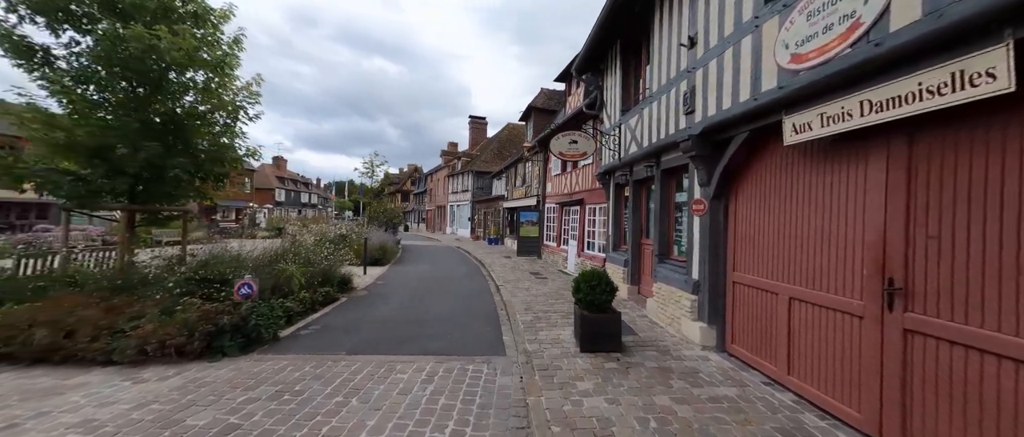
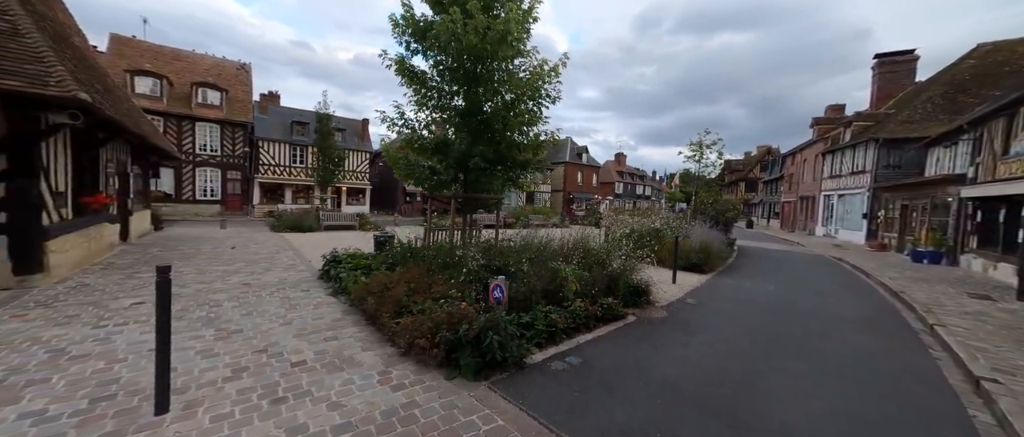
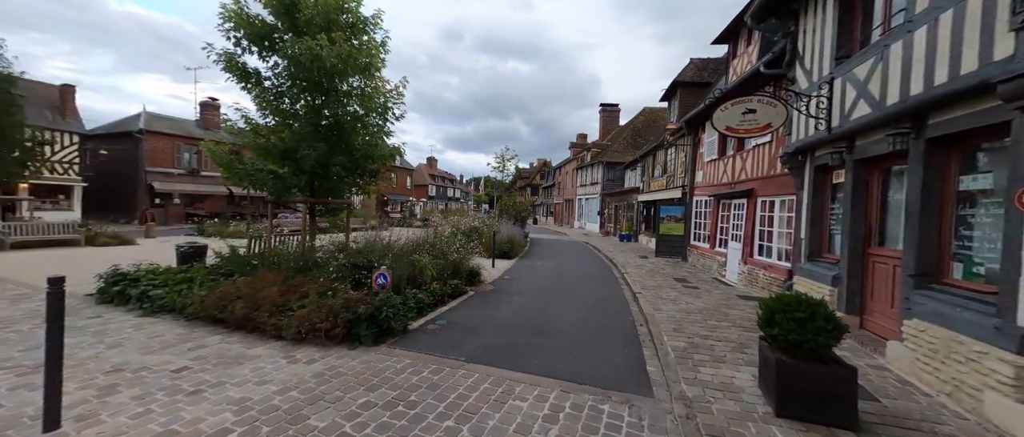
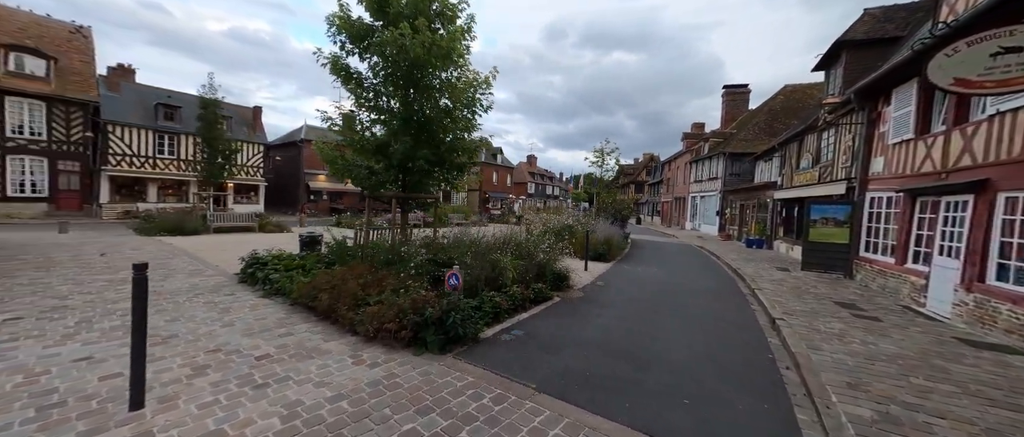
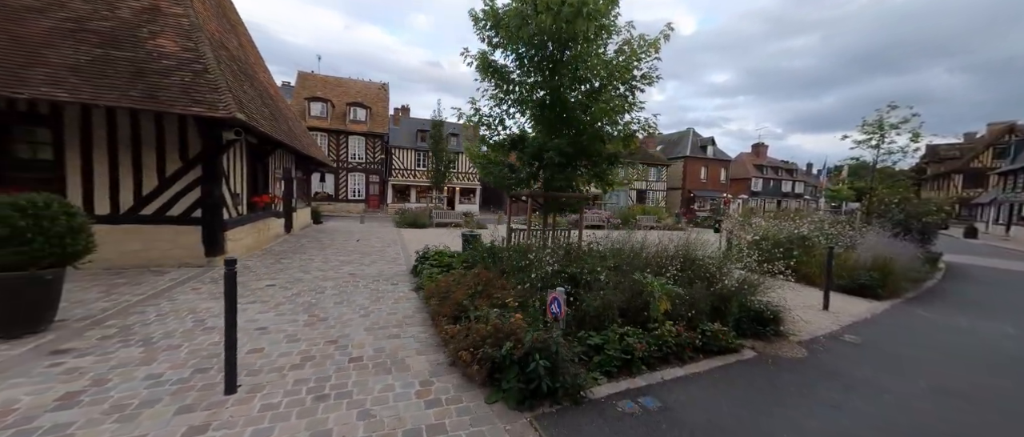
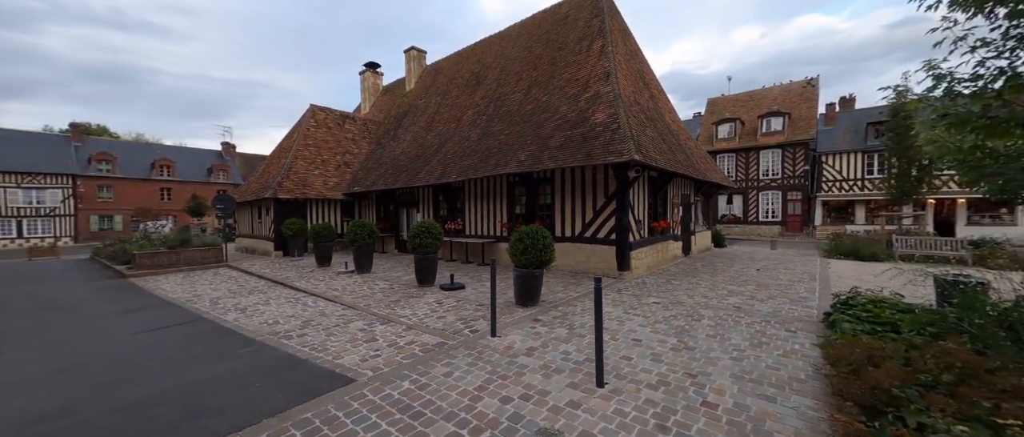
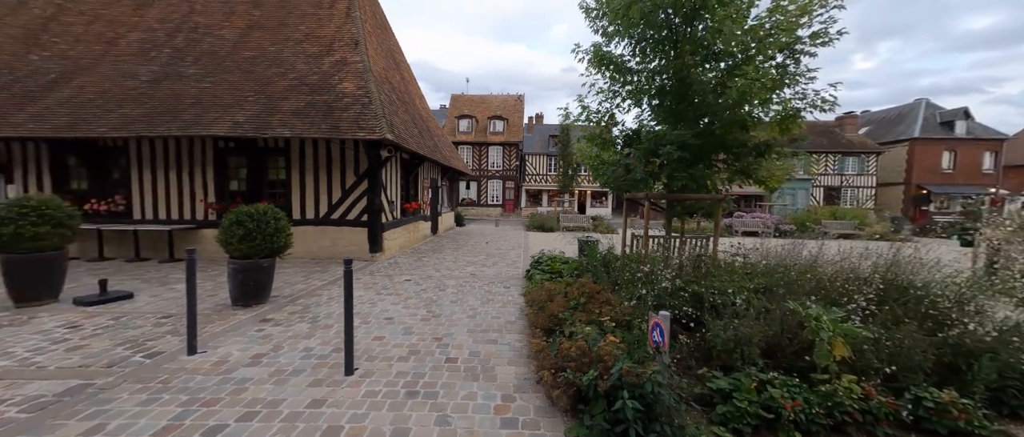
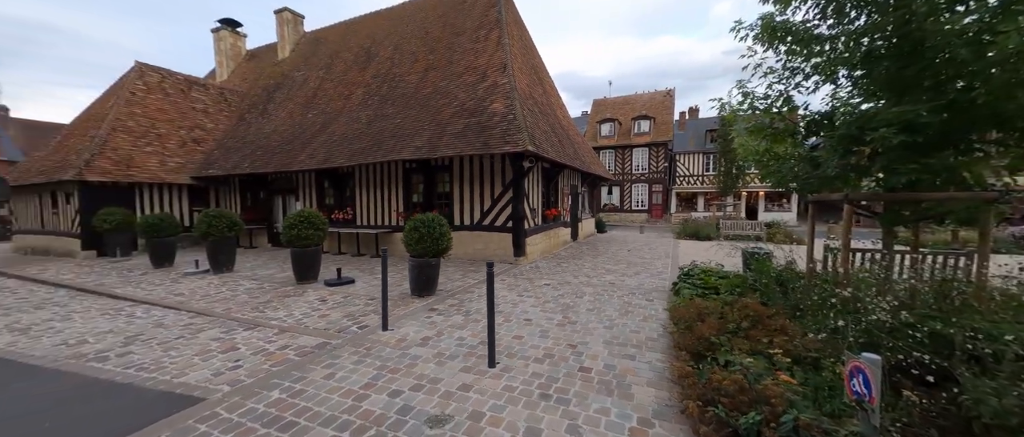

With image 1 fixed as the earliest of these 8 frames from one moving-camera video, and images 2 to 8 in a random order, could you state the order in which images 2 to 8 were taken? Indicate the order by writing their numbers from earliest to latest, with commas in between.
3, 4, 2, 5, 7, 8, 6
